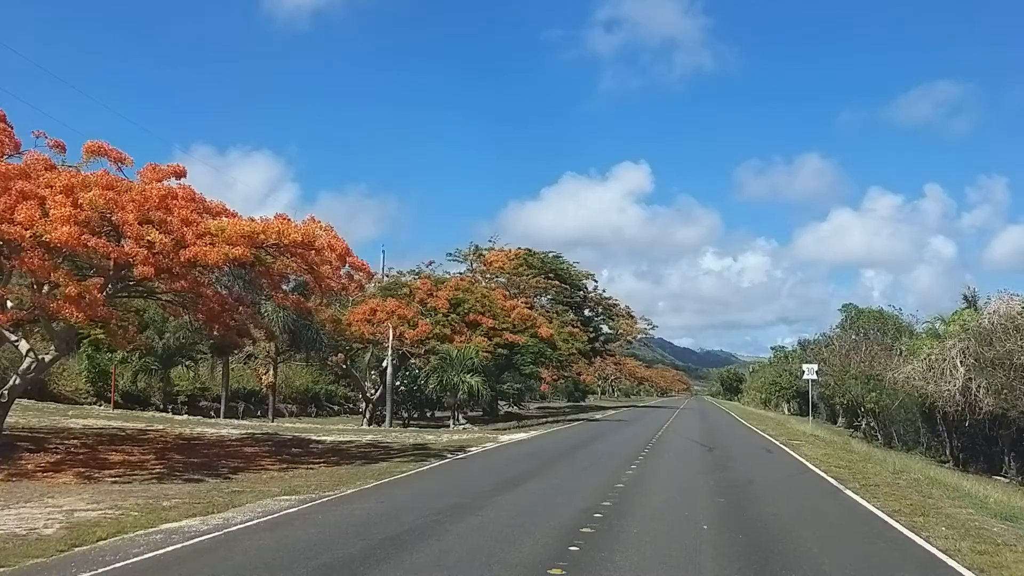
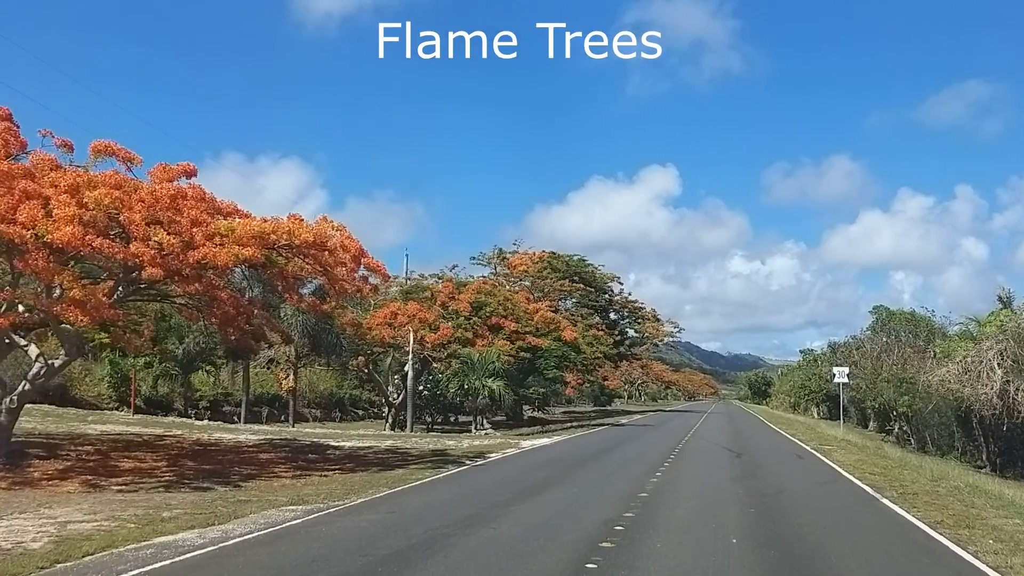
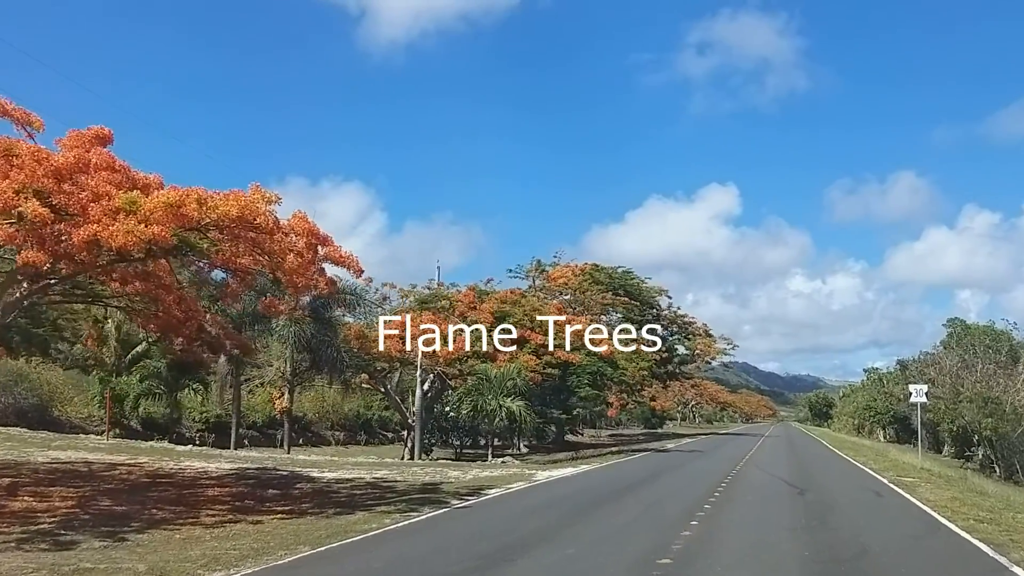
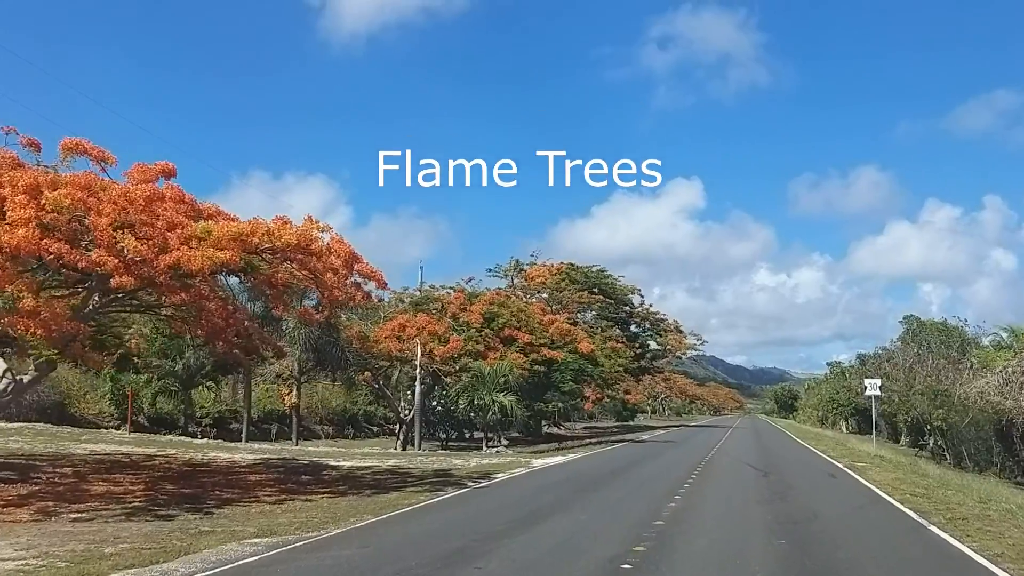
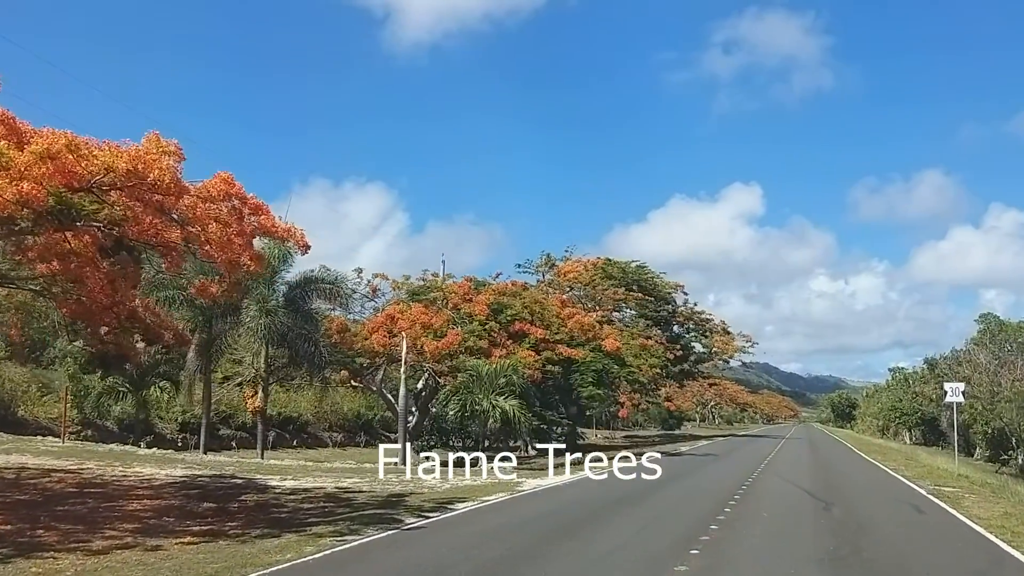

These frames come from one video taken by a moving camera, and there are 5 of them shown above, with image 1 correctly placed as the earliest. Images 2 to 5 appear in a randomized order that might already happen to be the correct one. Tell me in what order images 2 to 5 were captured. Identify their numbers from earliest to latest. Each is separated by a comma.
2, 4, 3, 5
